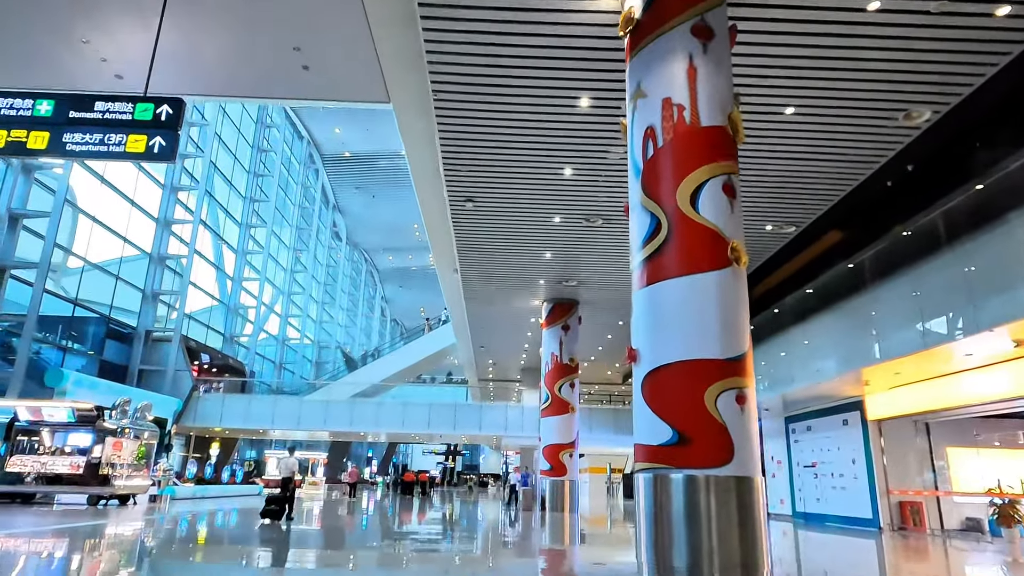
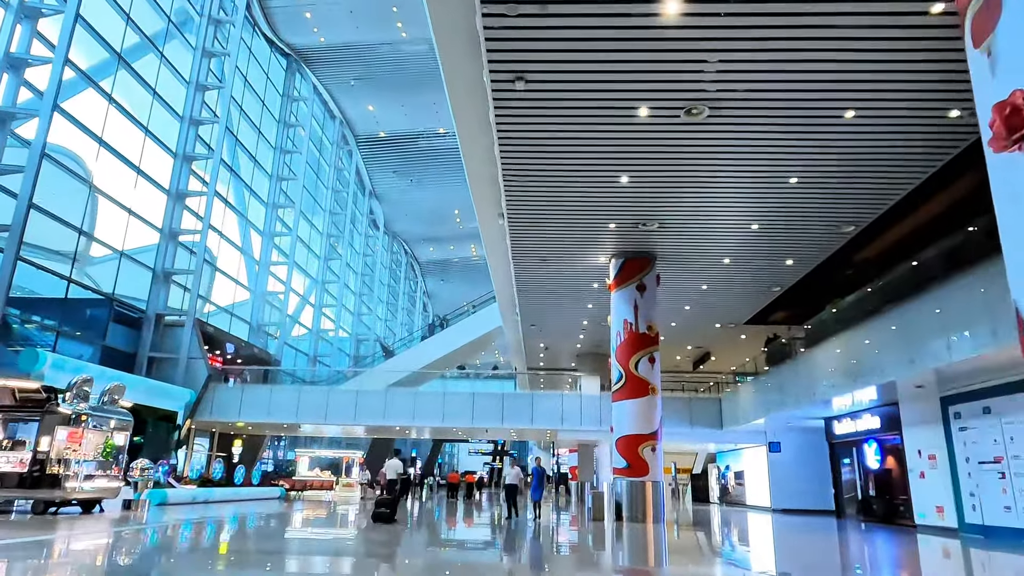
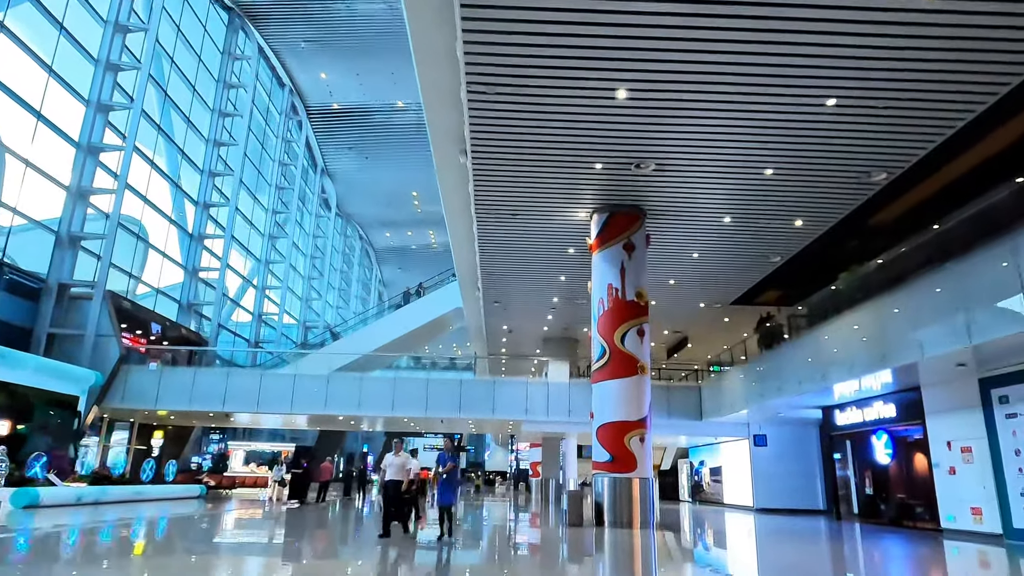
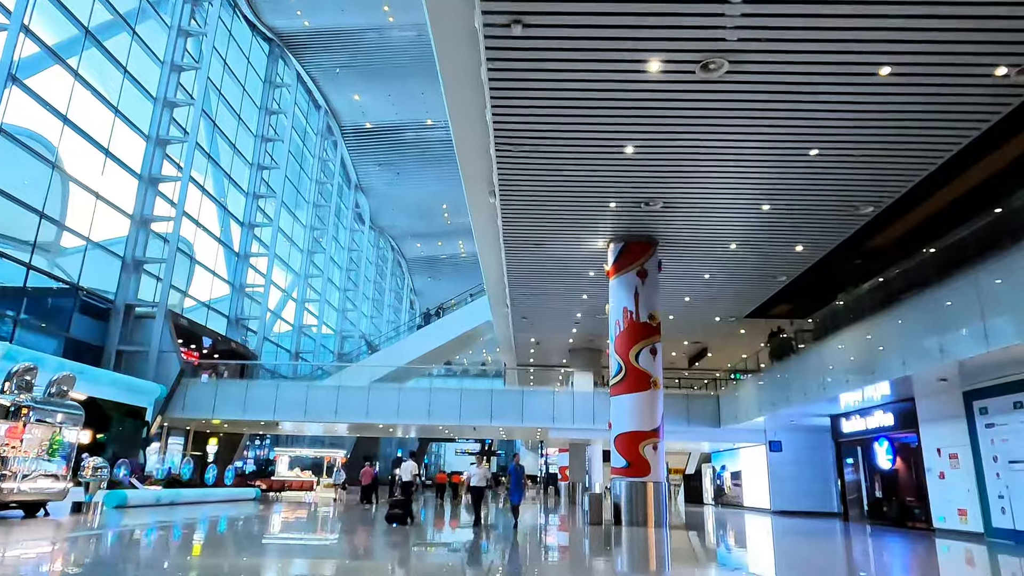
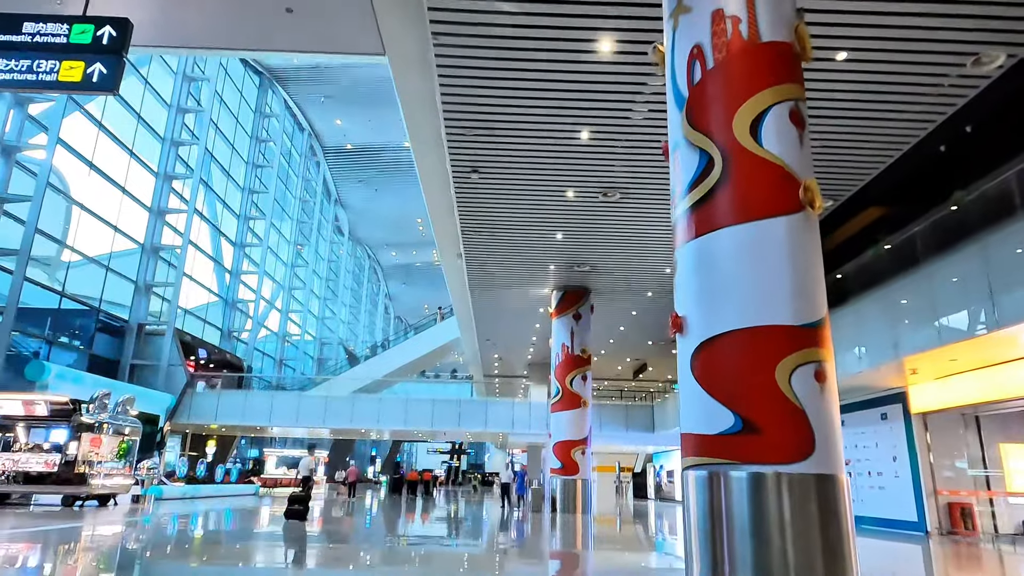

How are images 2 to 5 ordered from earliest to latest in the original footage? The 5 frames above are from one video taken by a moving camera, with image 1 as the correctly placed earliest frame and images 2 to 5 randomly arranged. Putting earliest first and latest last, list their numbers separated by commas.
5, 2, 4, 3
